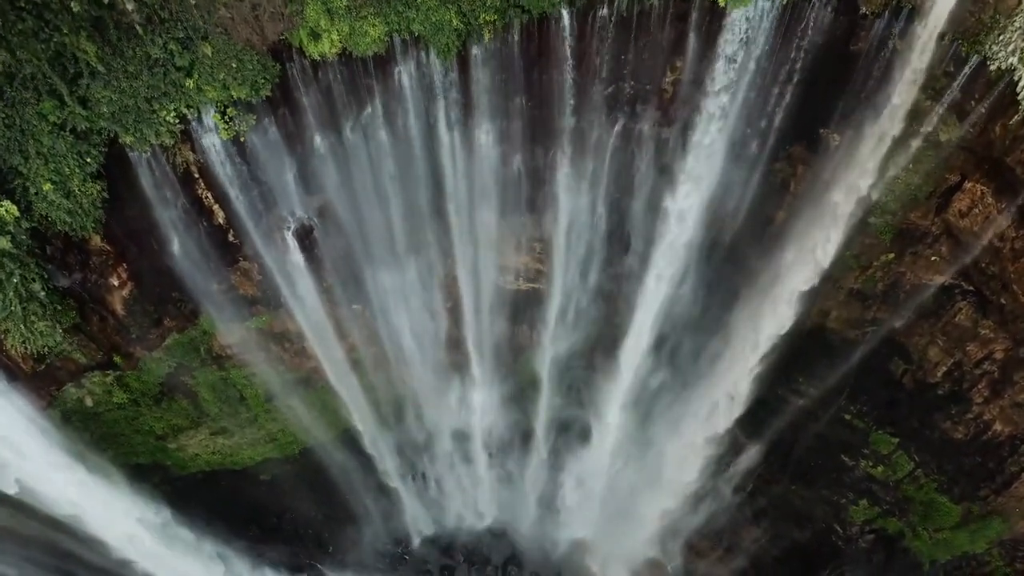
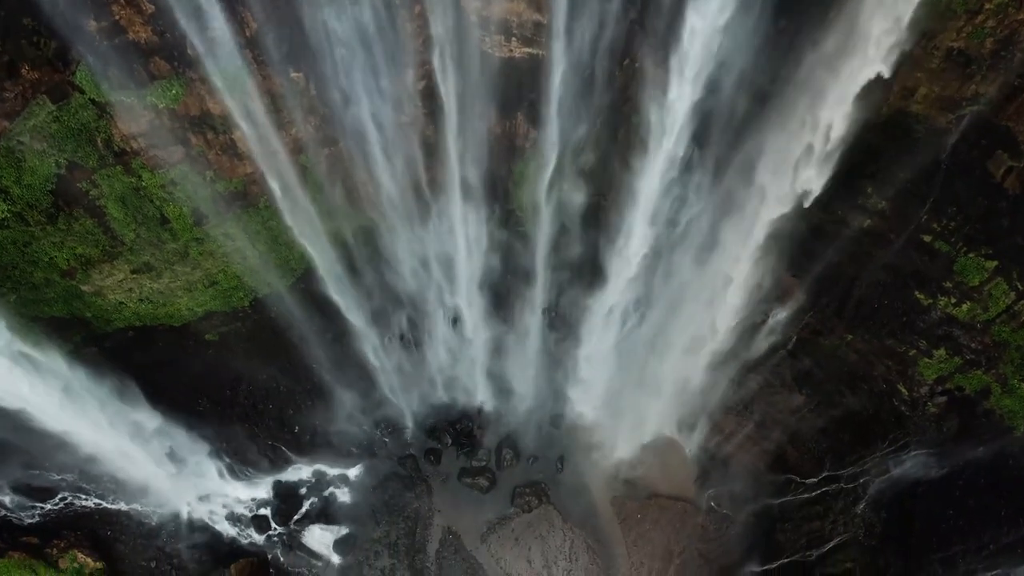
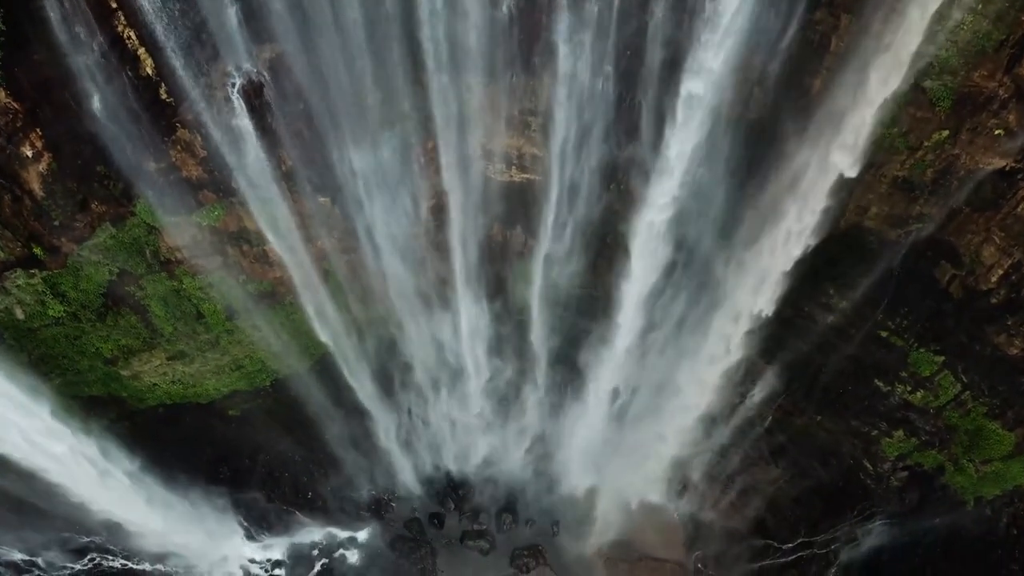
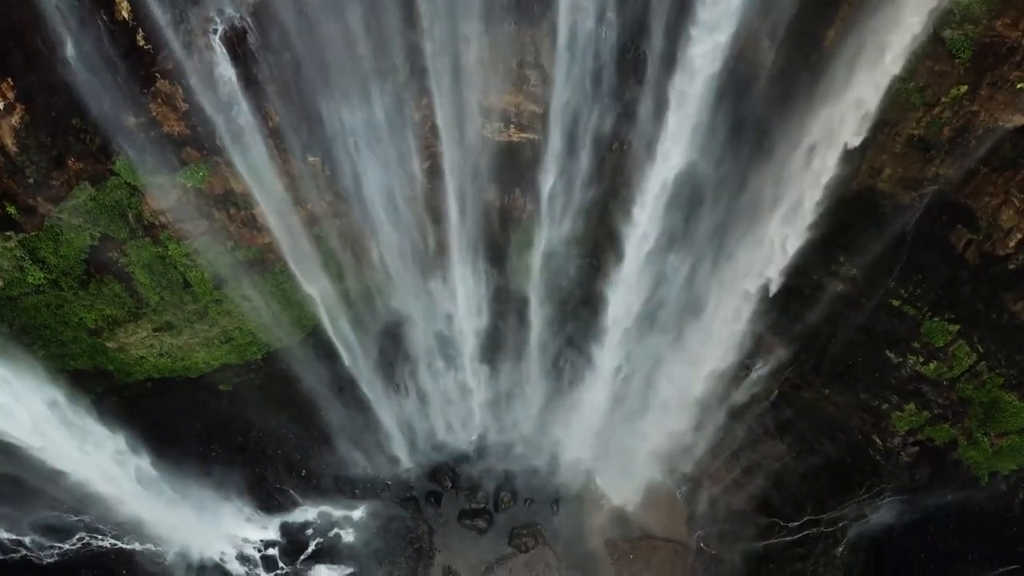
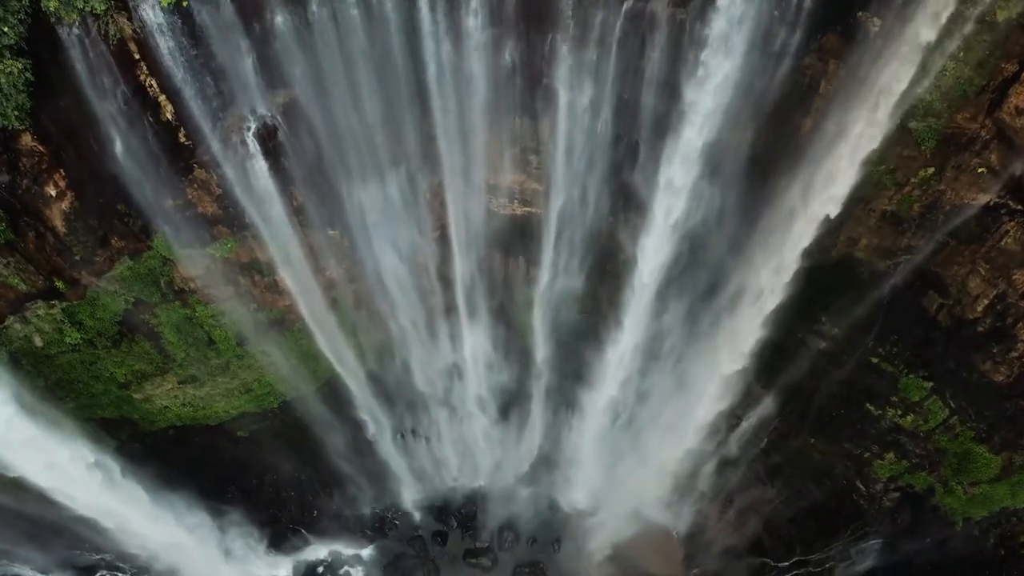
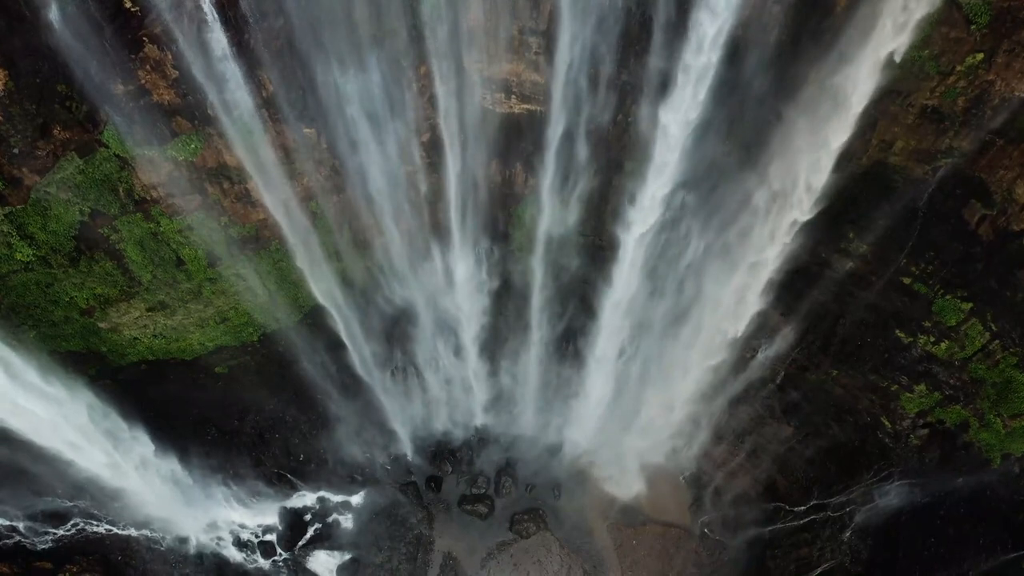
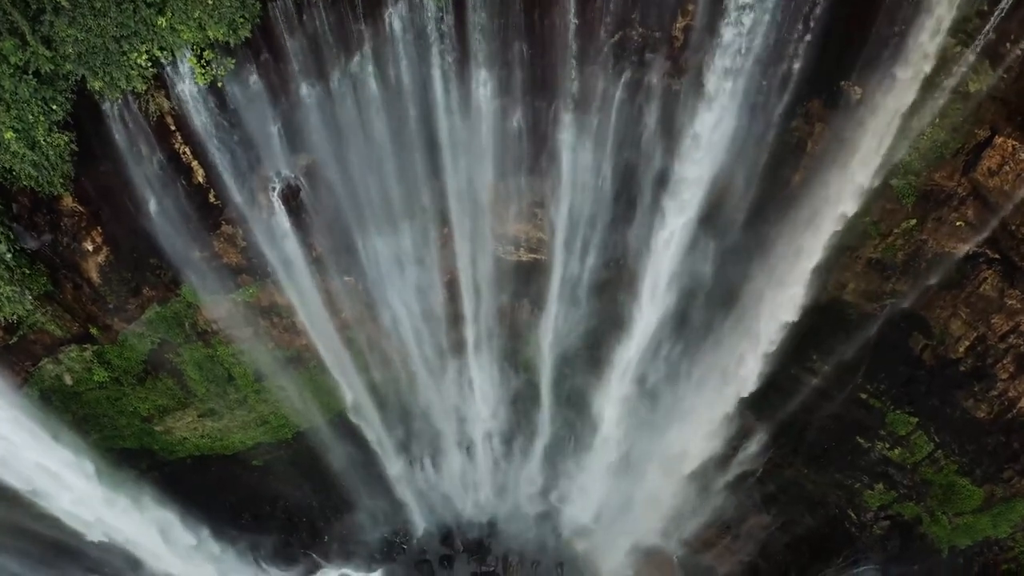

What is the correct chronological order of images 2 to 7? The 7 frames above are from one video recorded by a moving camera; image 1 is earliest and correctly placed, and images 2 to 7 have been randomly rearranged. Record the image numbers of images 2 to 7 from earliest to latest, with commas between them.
7, 5, 3, 4, 6, 2
